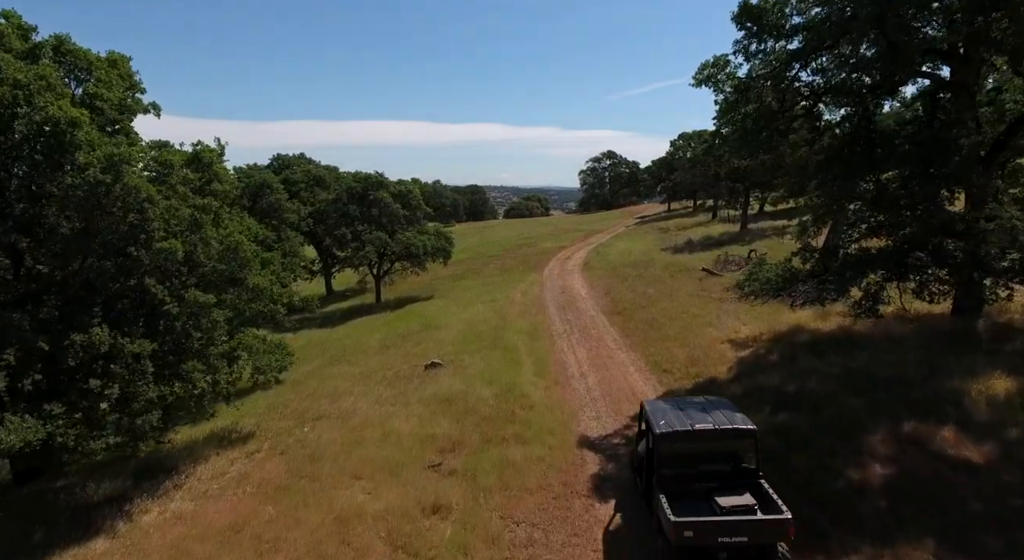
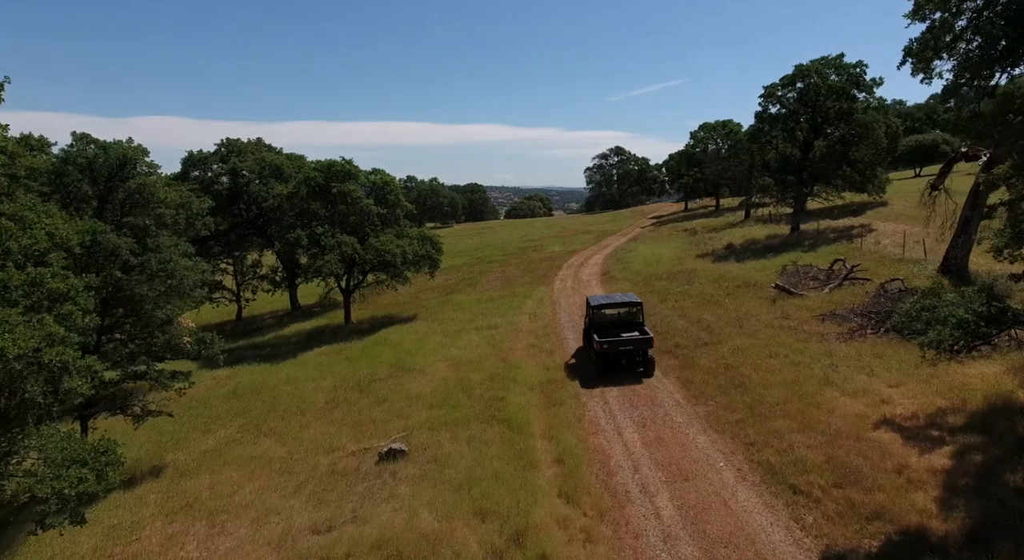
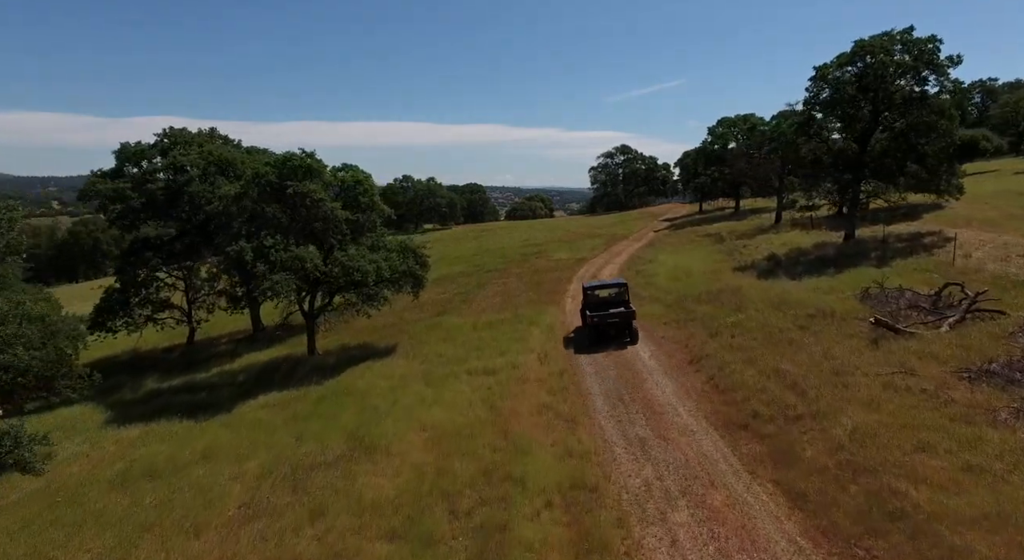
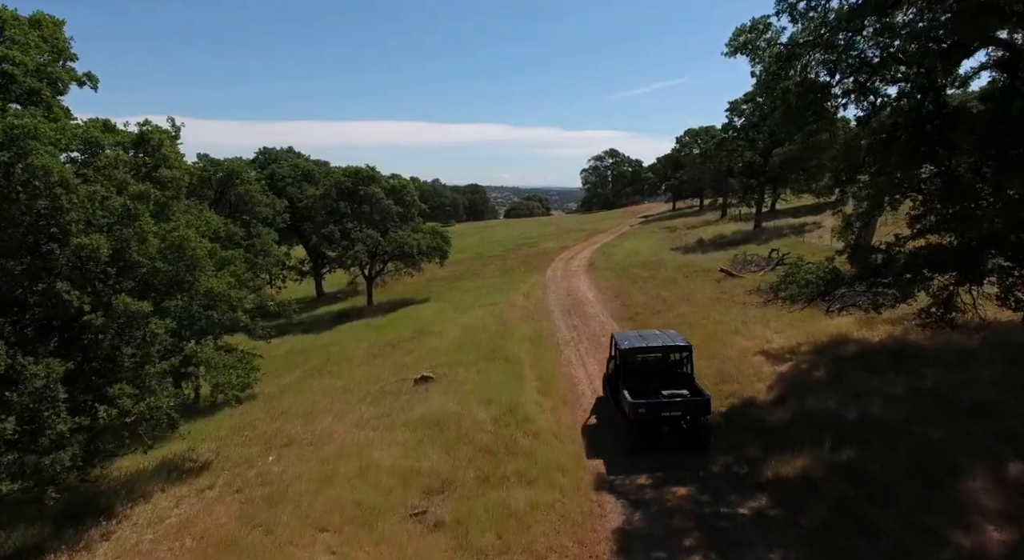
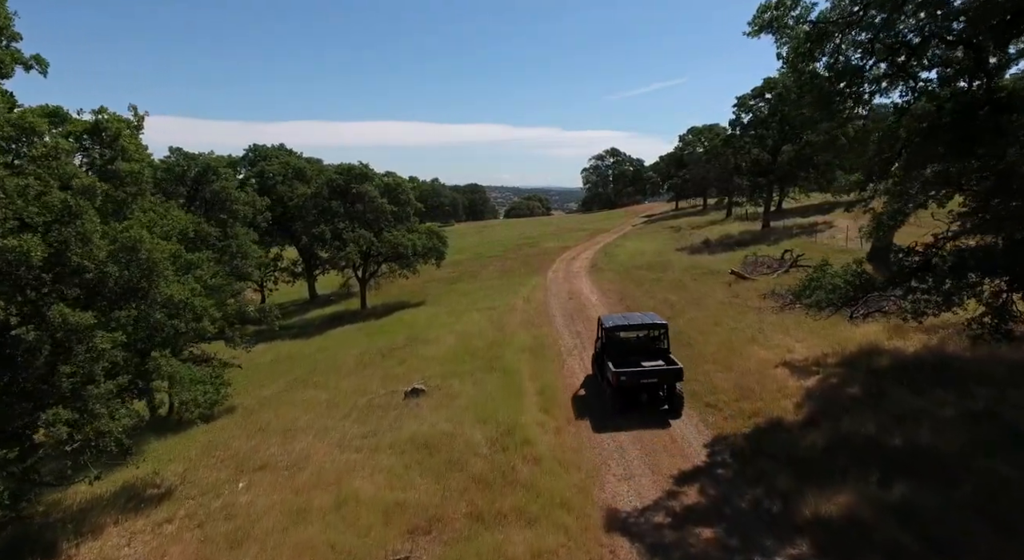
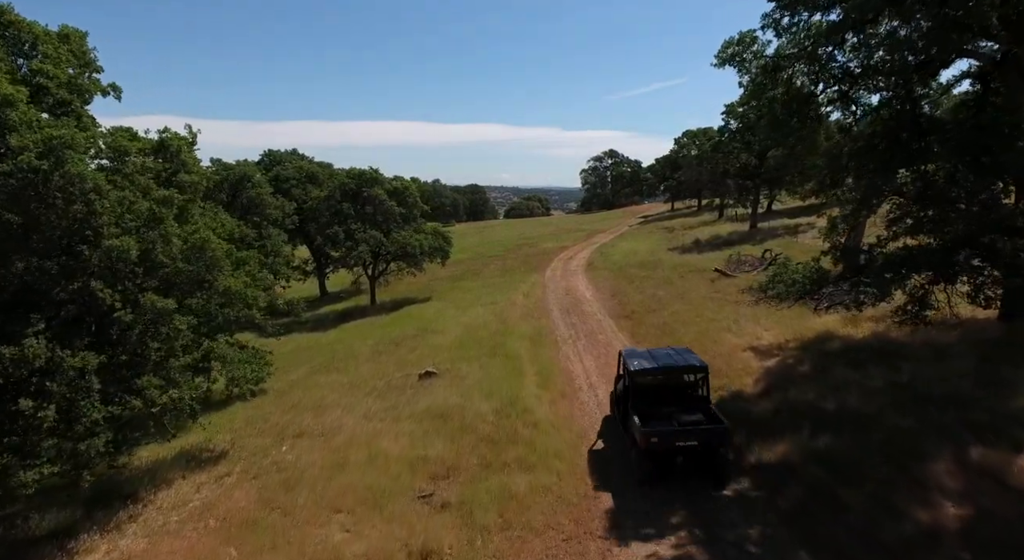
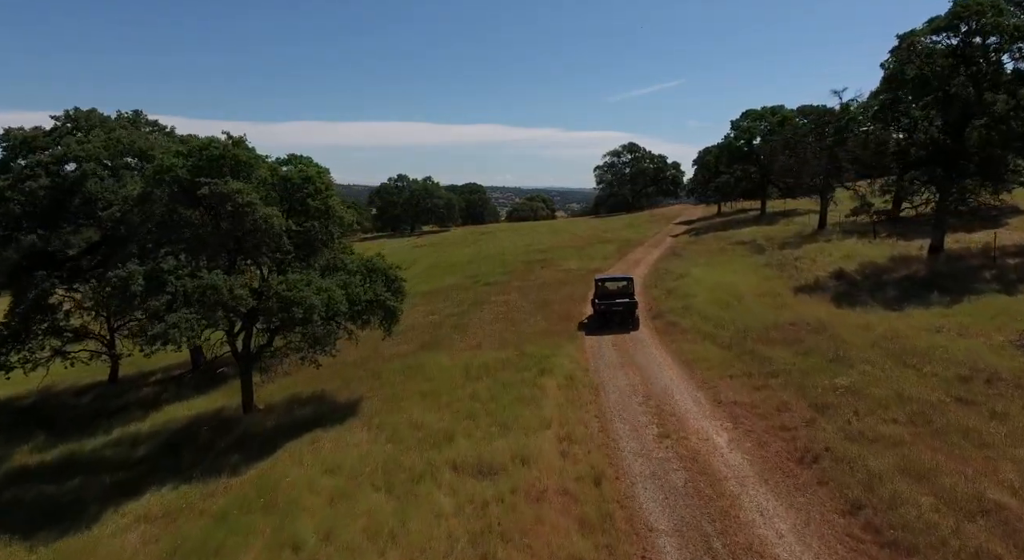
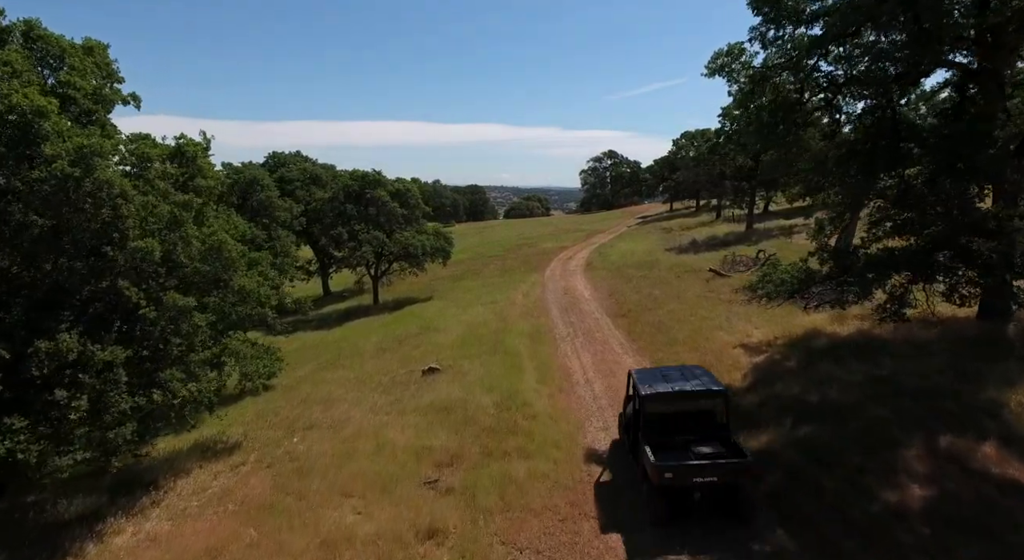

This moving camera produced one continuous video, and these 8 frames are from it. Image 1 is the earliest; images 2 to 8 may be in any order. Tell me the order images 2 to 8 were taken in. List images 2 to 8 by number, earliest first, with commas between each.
8, 6, 4, 5, 2, 3, 7
